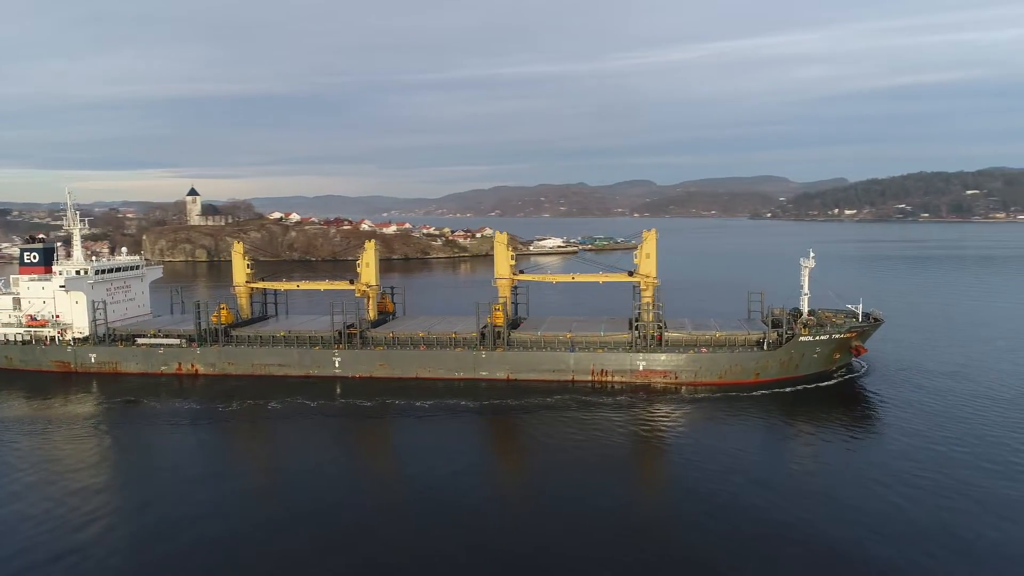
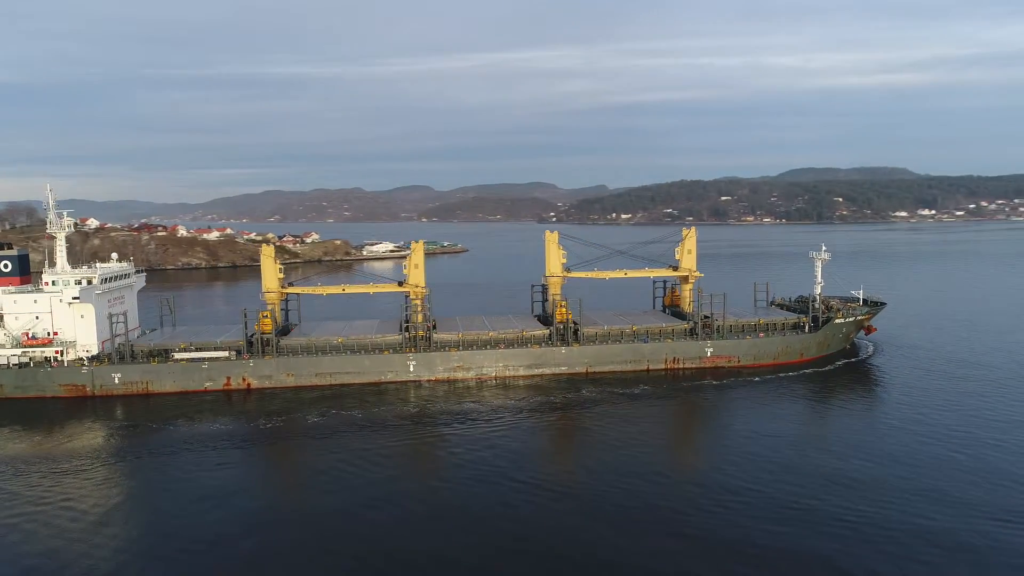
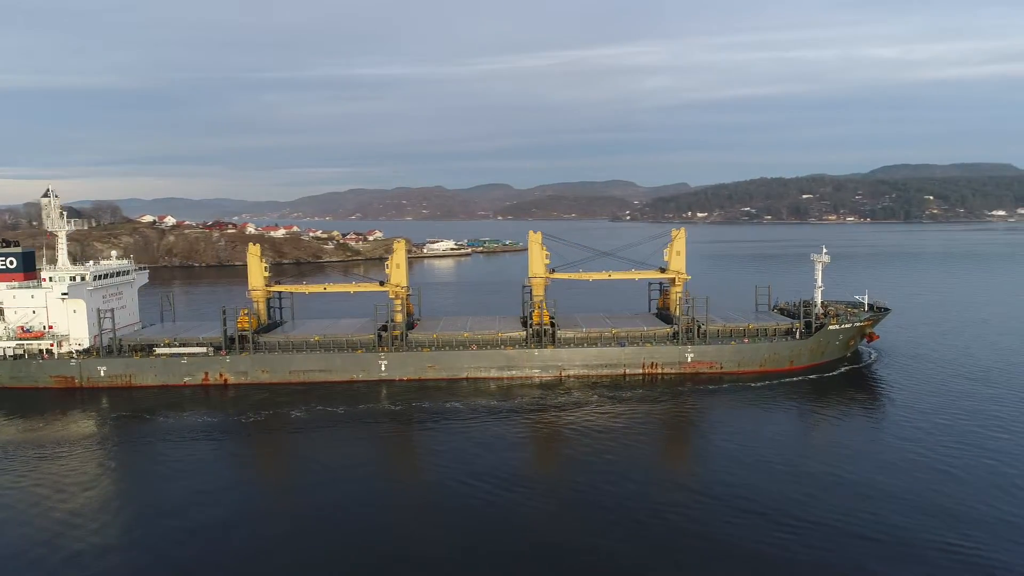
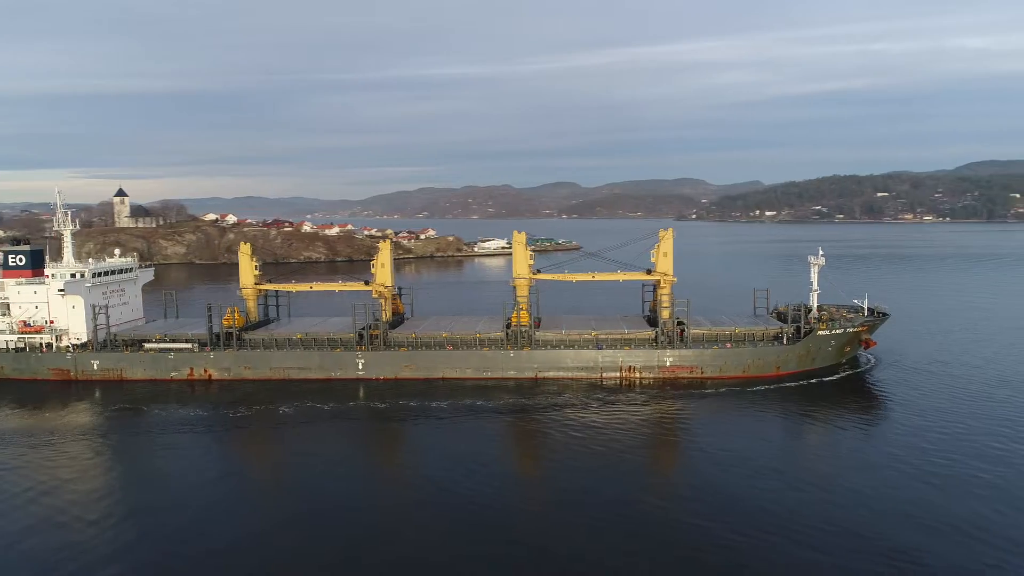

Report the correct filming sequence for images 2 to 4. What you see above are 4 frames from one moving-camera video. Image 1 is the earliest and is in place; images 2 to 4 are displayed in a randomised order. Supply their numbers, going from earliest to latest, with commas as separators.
4, 3, 2
